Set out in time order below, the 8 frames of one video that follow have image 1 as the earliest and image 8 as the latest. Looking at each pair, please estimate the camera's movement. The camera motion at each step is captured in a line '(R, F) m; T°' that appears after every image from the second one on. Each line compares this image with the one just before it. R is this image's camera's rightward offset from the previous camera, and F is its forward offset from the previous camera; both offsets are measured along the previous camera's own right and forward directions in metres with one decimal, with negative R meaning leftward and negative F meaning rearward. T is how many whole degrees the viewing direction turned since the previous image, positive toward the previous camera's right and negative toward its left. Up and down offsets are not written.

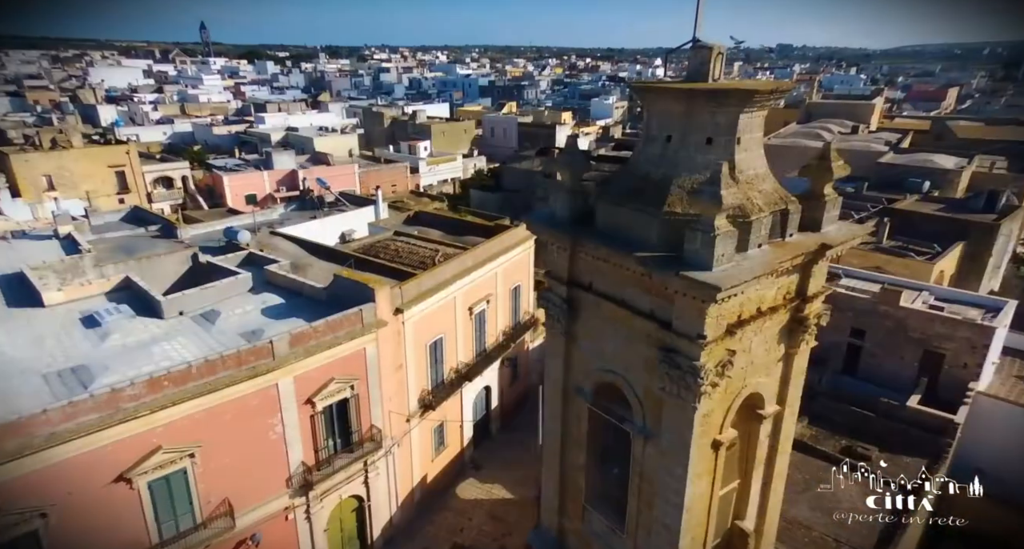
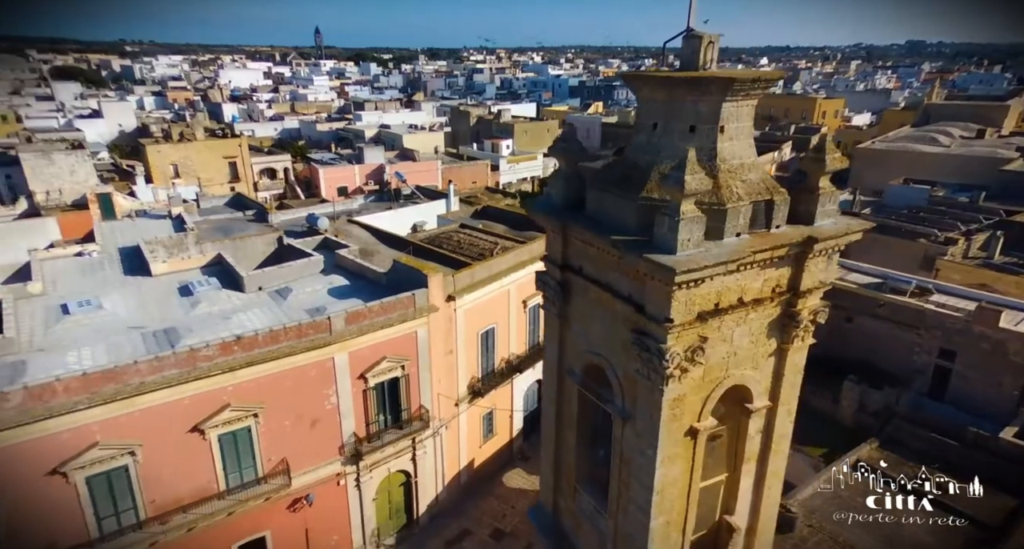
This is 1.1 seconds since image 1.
(+1.2, -0.3) m; -9°
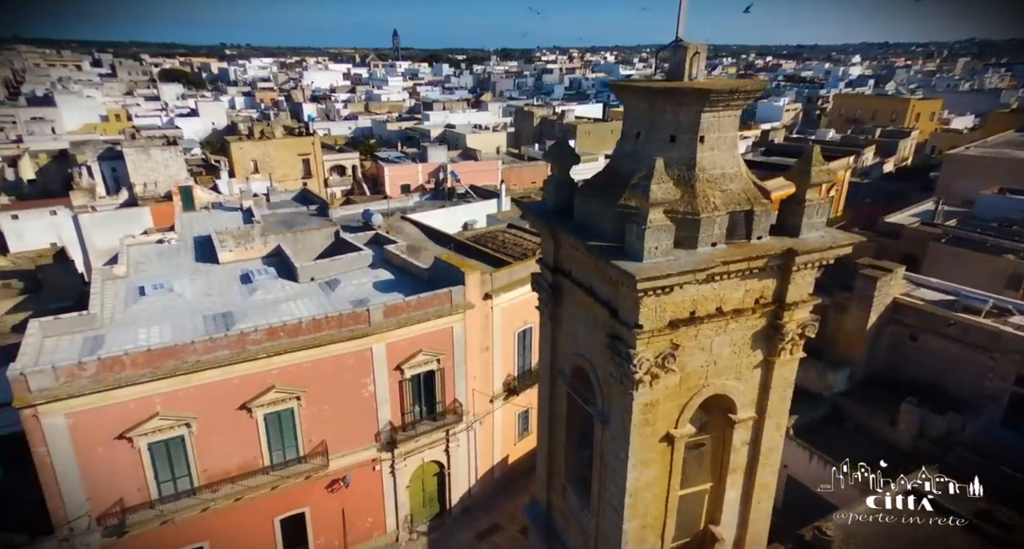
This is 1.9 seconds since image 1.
(+1.0, -0.2) m; -7°
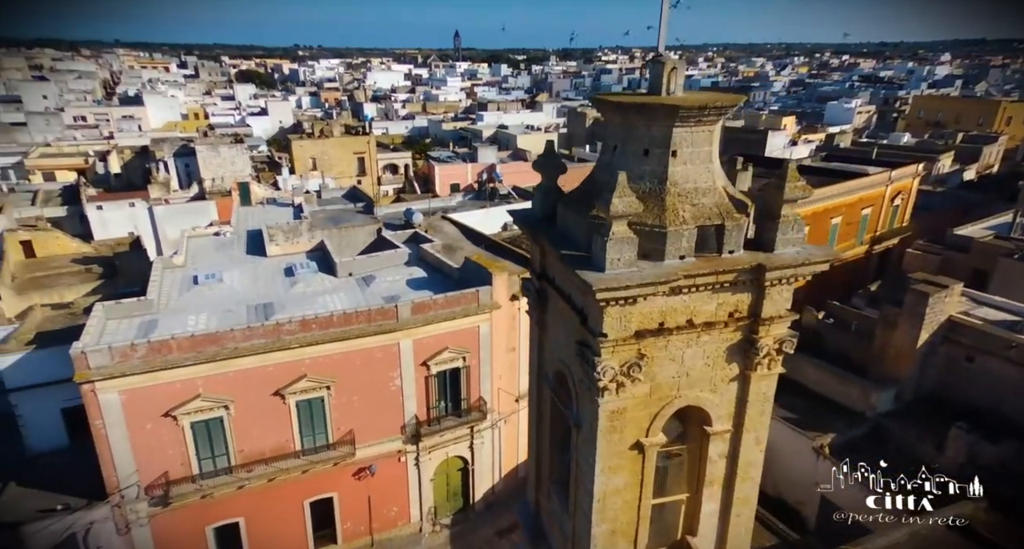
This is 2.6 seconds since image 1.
(+0.9, -0.2) m; -6°
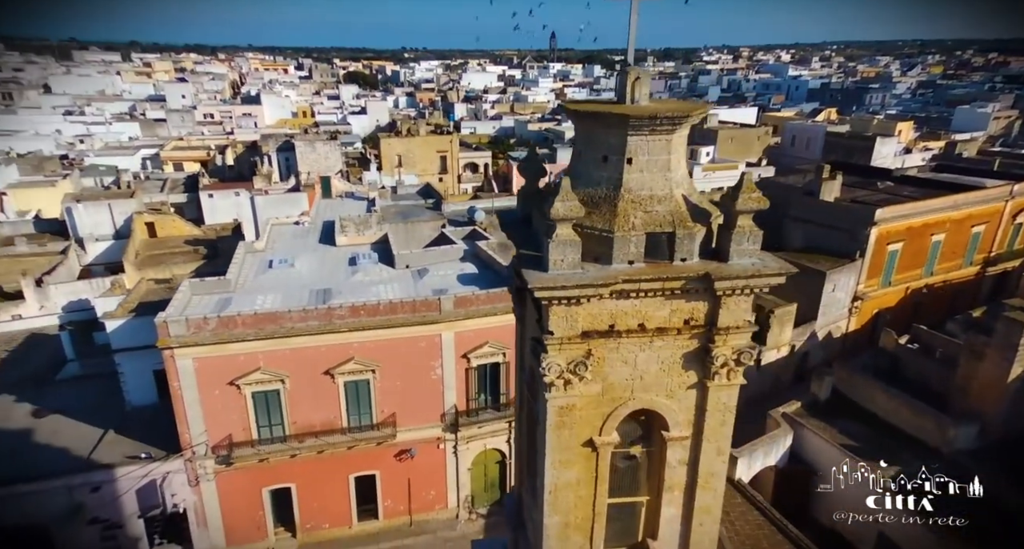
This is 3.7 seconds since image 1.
(+1.5, -0.3) m; -9°
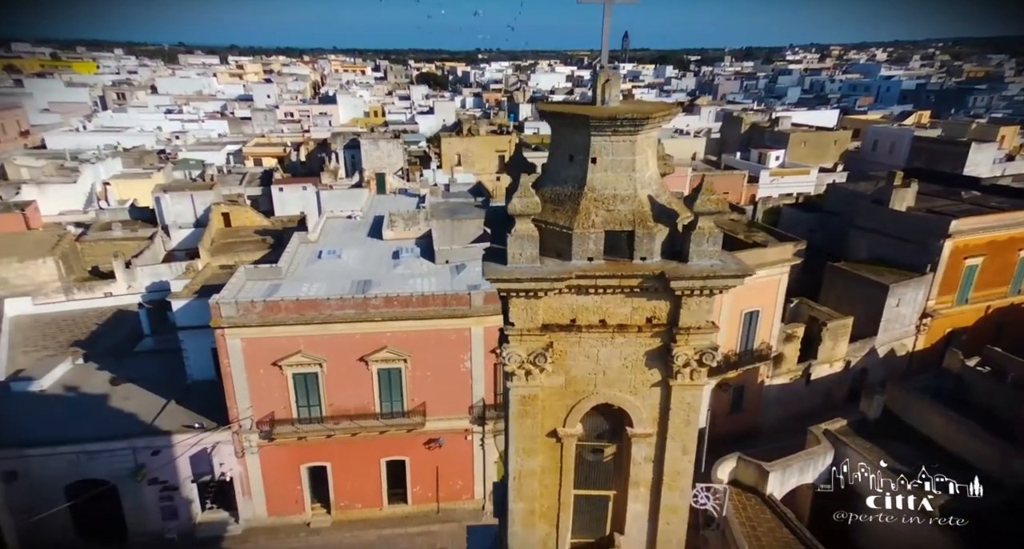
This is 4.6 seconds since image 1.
(+1.2, -0.2) m; -7°
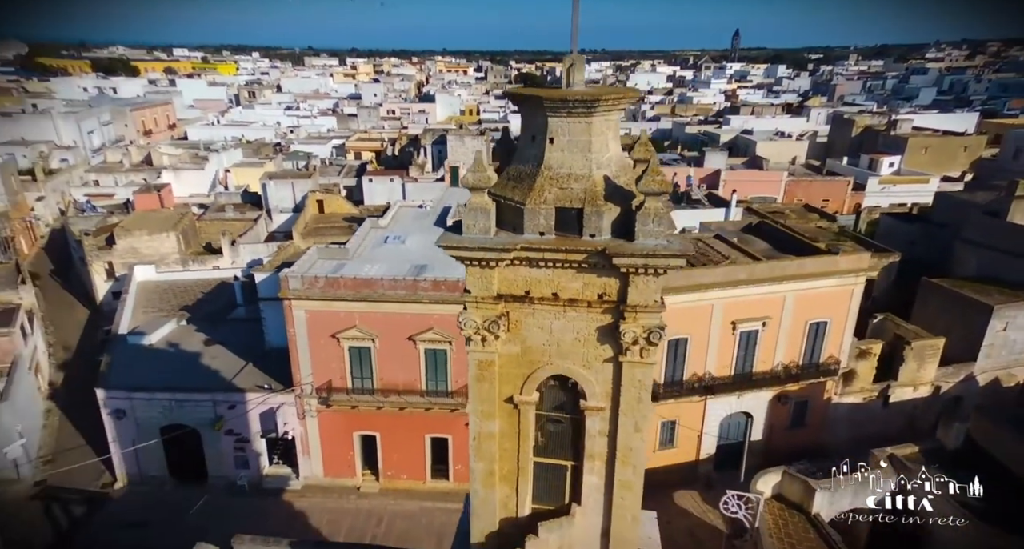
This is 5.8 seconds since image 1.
(+1.7, -0.3) m; -10°
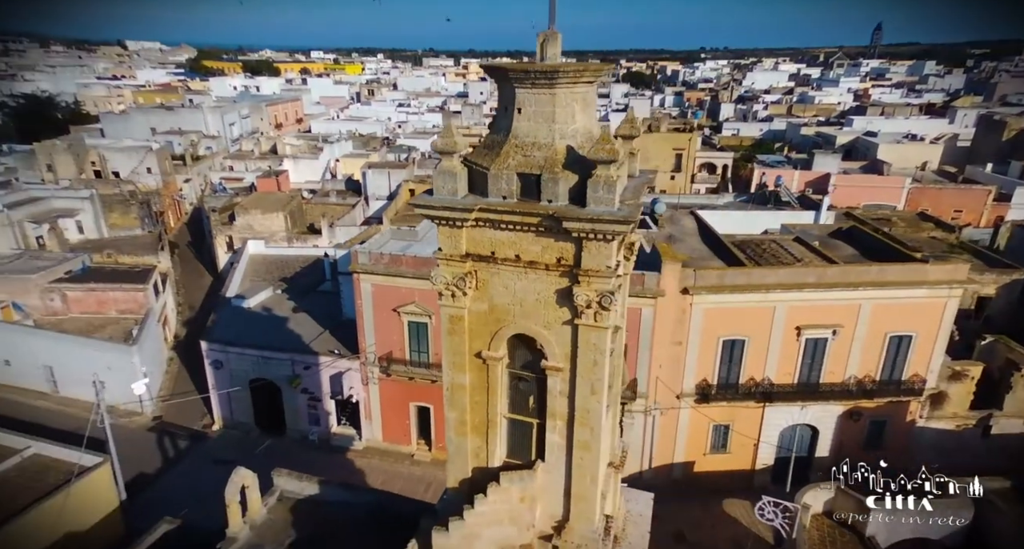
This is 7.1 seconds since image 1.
(+1.9, -0.3) m; -11°
